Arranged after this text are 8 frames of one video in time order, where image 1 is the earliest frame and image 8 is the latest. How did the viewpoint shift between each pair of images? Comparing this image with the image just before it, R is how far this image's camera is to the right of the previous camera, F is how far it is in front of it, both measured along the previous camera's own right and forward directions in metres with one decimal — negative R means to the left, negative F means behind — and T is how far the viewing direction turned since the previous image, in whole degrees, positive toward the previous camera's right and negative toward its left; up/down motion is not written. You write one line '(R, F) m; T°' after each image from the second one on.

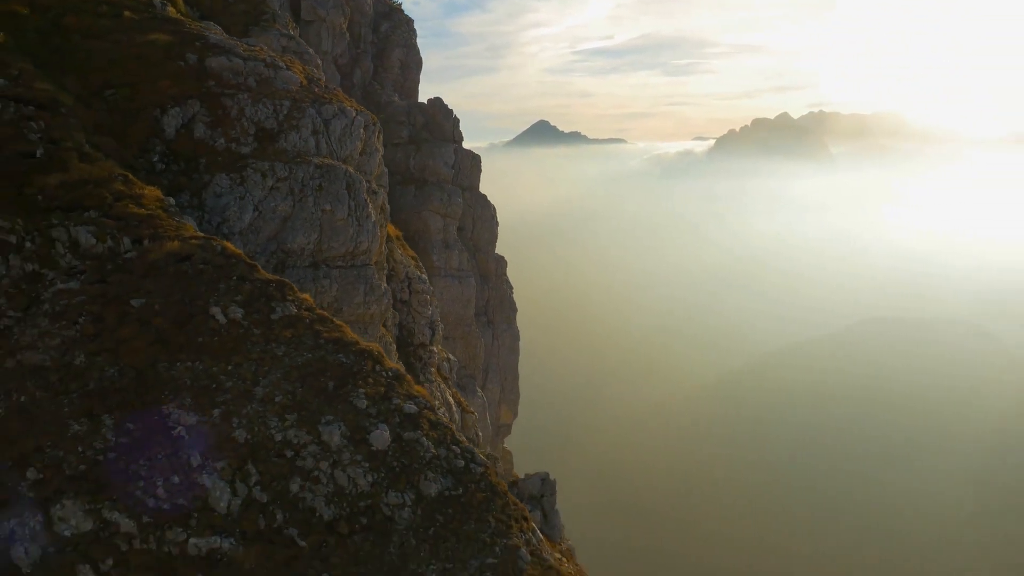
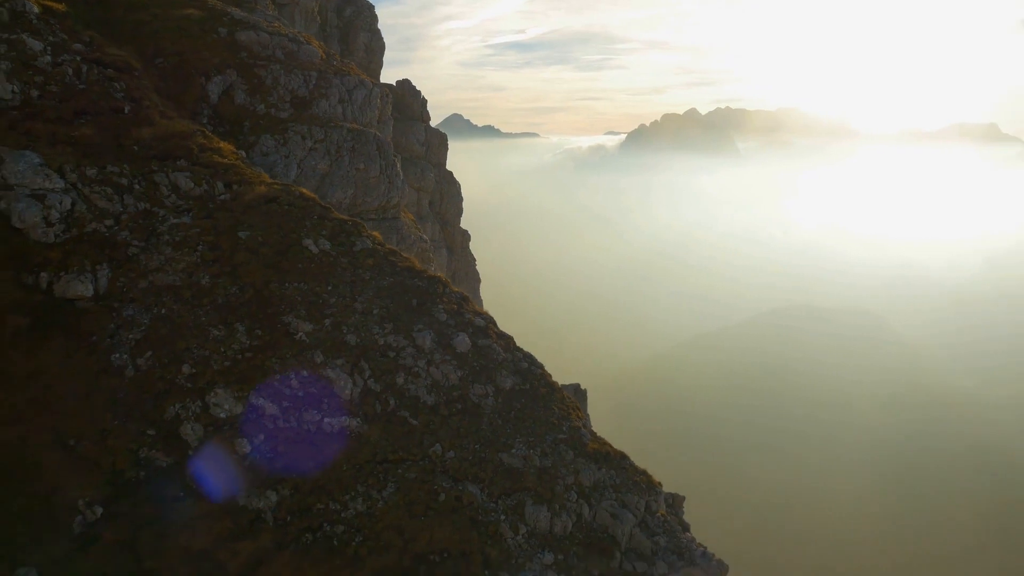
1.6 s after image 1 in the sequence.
(-4.6, -4.9) m; +5°
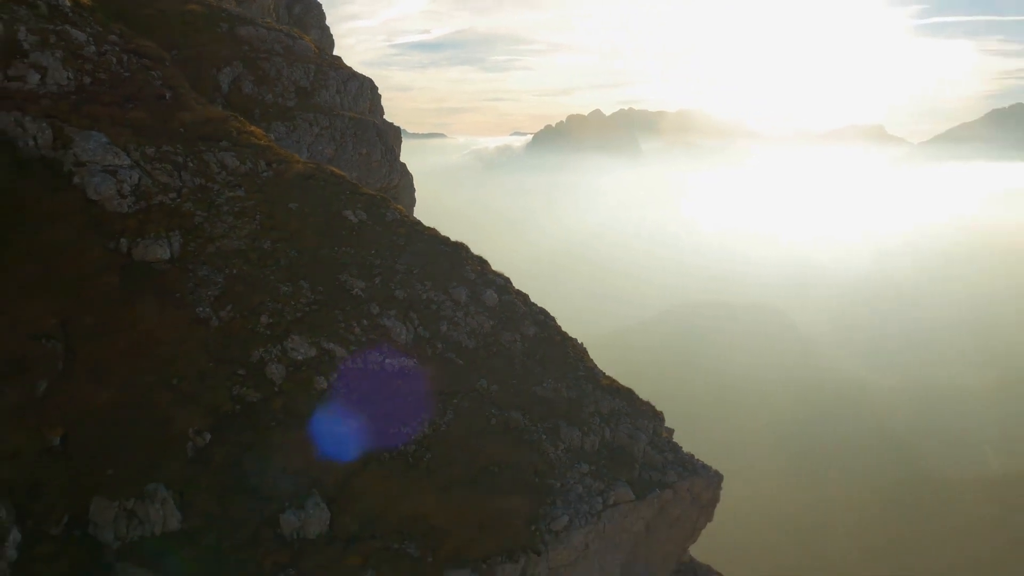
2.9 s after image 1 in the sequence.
(-4.2, -4.4) m; +6°
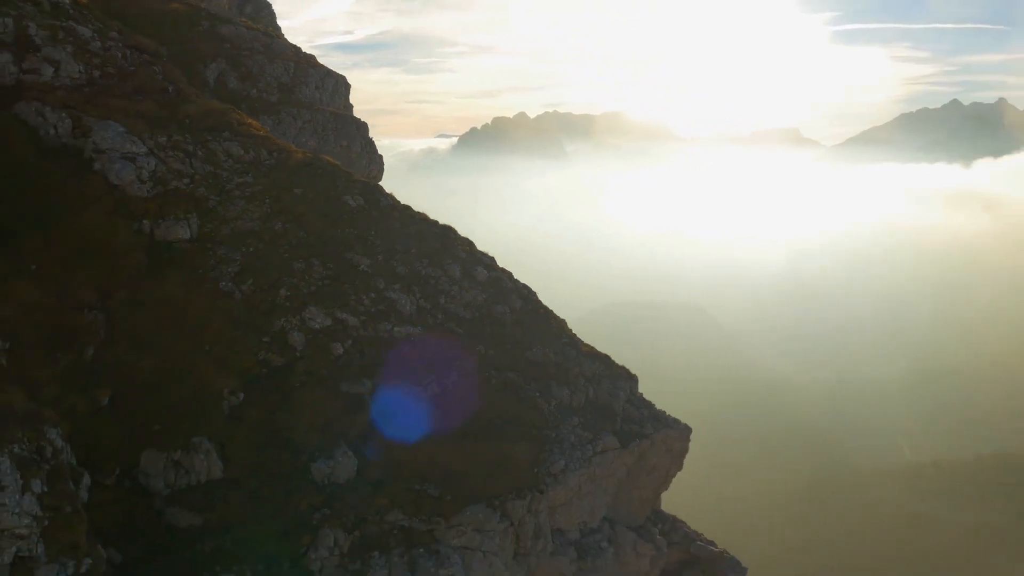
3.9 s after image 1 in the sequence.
(-2.5, -3.4) m; +5°
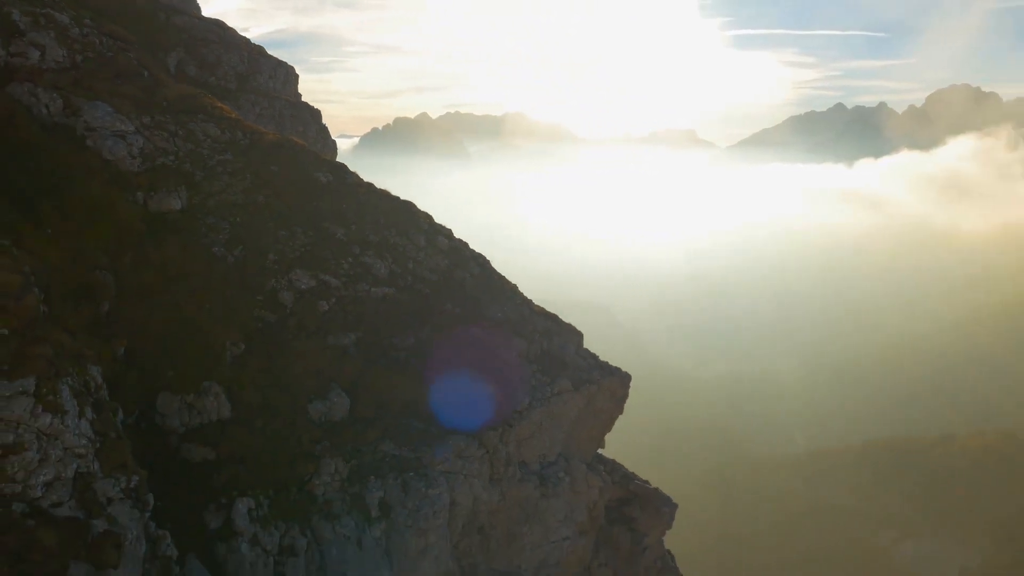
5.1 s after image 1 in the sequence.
(-2.5, -4.2) m; +6°
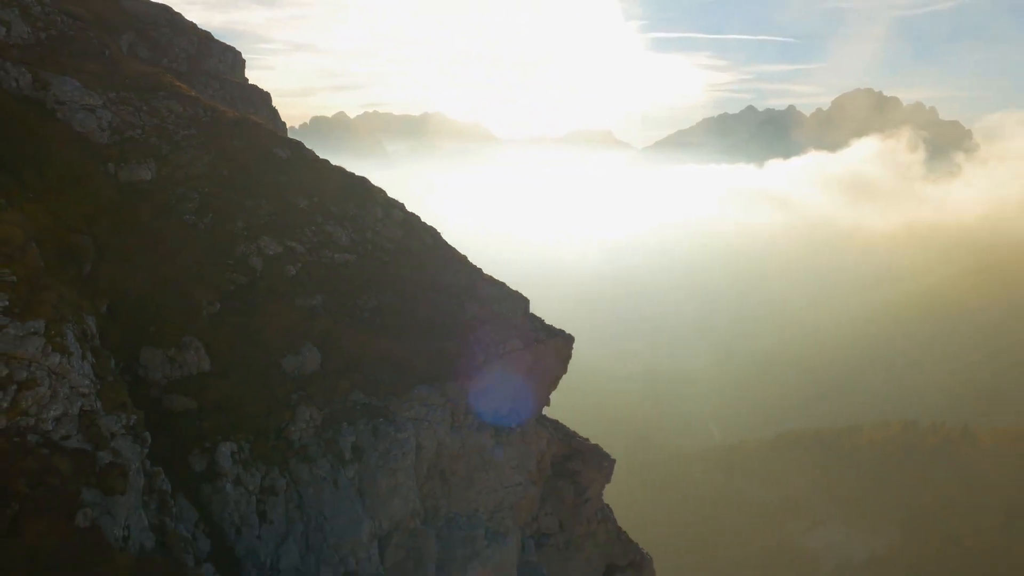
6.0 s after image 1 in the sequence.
(-1.5, -3.0) m; +5°
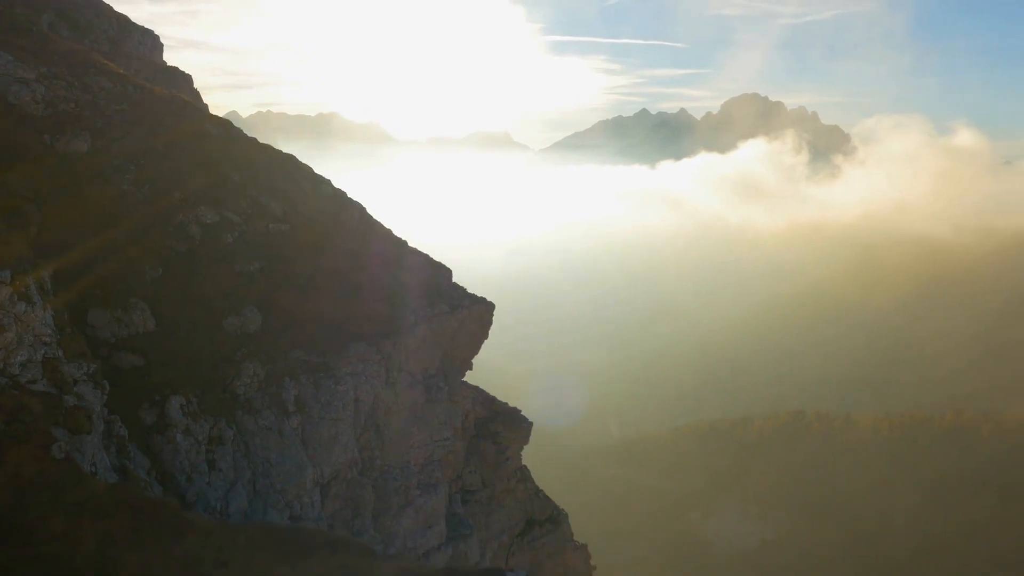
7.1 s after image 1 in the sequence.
(-1.3, -2.9) m; +6°
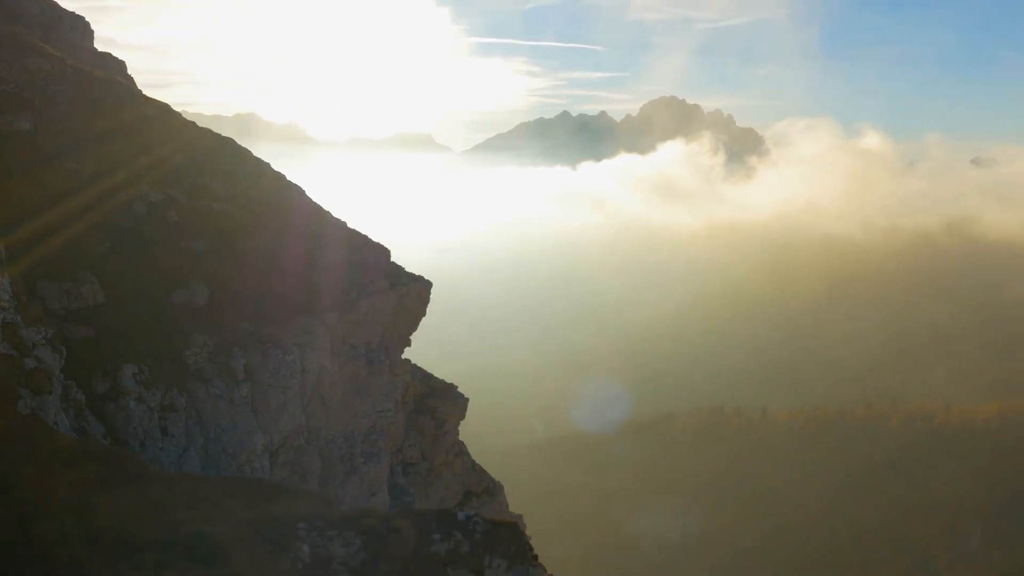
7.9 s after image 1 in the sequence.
(-0.7, -2.1) m; +5°
